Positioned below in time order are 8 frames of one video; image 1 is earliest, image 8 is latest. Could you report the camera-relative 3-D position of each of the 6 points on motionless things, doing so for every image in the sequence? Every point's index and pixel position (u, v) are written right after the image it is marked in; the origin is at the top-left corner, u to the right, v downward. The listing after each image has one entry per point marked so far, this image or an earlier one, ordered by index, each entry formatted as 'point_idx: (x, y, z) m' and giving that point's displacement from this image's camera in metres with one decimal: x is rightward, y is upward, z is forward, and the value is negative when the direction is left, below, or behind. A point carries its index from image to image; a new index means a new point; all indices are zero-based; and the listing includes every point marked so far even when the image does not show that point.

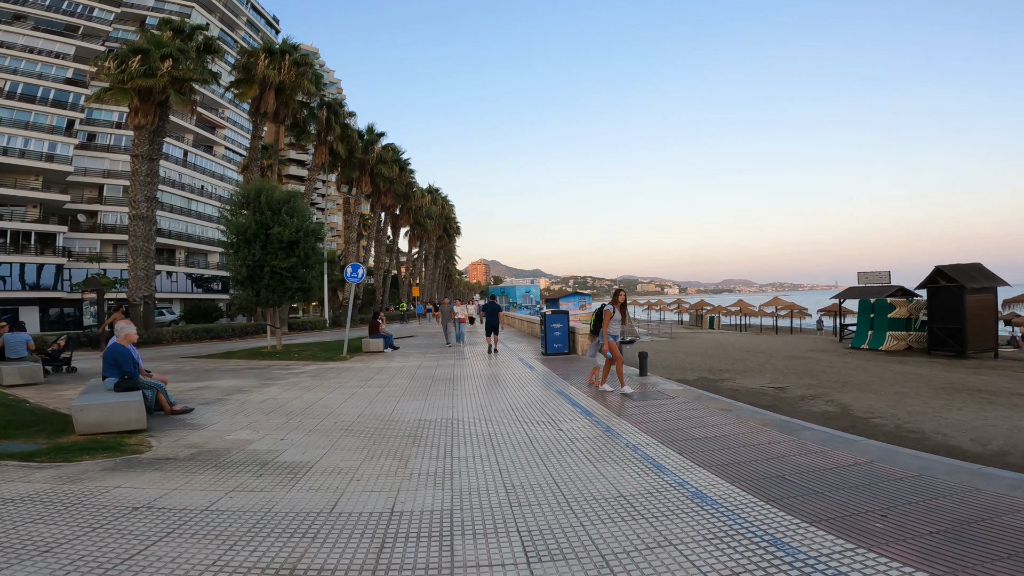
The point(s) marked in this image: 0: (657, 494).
0: (+1.2, -1.7, +4.5) m
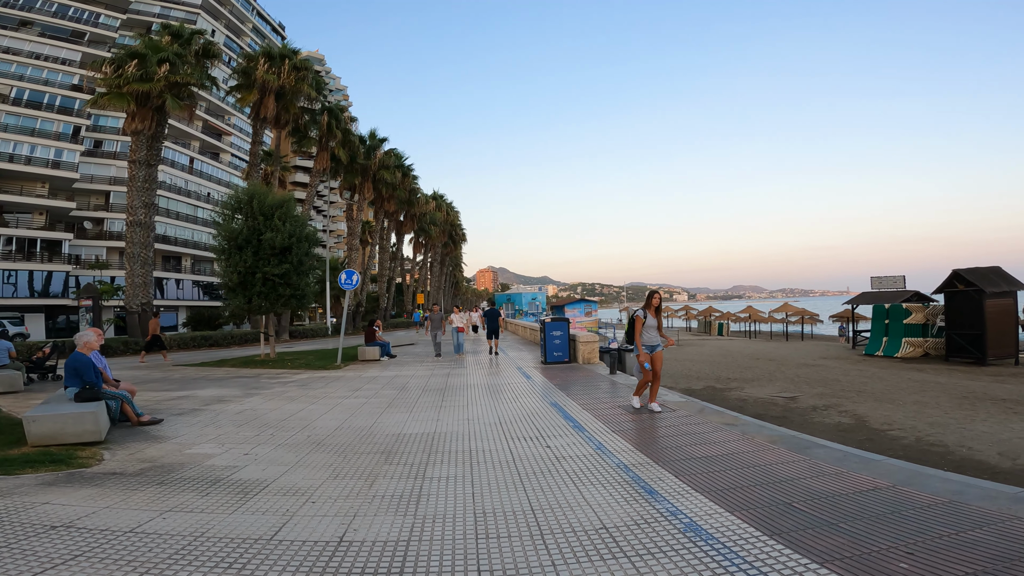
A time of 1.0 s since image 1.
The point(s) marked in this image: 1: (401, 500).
0: (+0.9, -1.7, +3.9) m
1: (-1.0, -1.8, +4.7) m
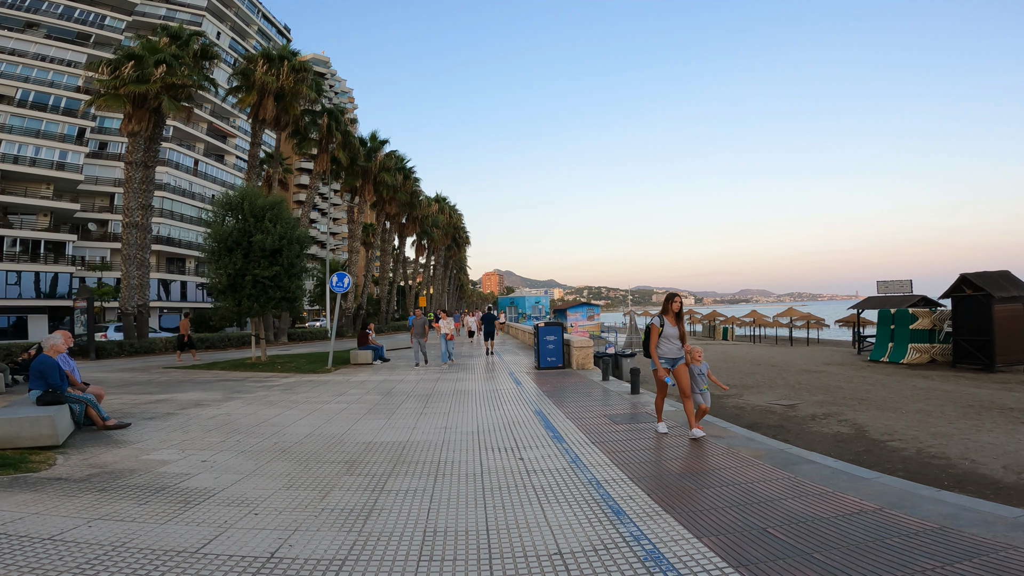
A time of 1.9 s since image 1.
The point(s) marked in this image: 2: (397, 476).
0: (+0.6, -1.7, +3.6) m
1: (-1.3, -1.8, +4.4) m
2: (-1.2, -1.9, +5.5) m
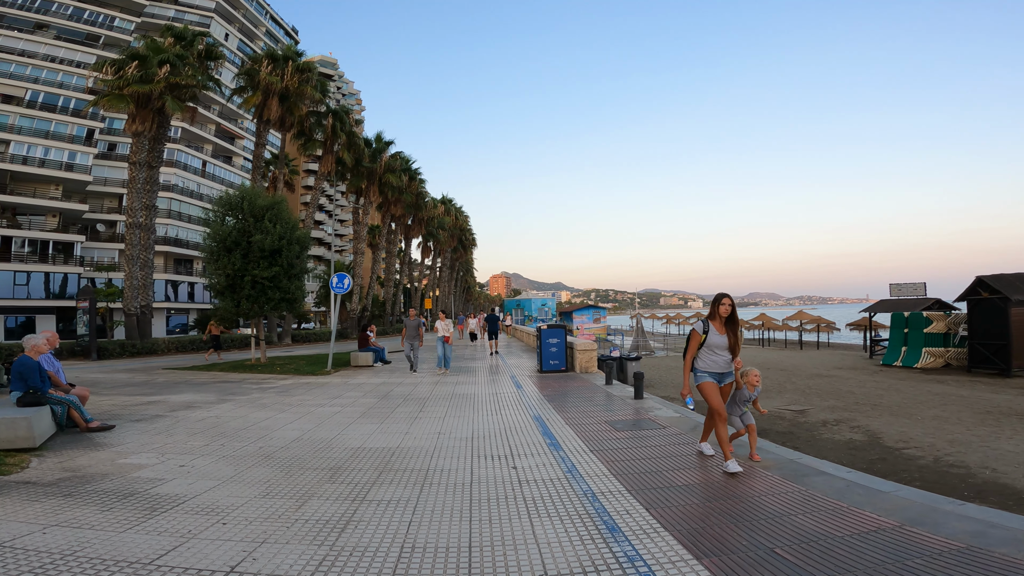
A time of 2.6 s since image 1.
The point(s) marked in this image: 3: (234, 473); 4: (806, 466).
0: (+0.5, -1.7, +3.2) m
1: (-1.4, -1.8, +4.1) m
2: (-1.2, -1.9, +5.2) m
3: (-2.8, -1.9, +5.5) m
4: (+3.0, -1.8, +5.7) m
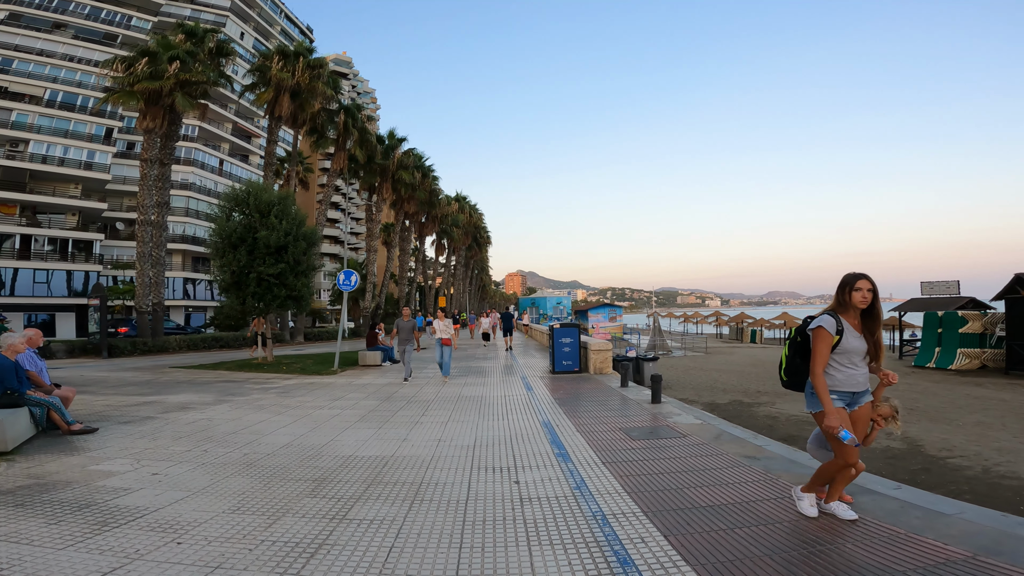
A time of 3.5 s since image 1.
0: (+0.4, -1.6, +2.7) m
1: (-1.4, -1.7, +3.6) m
2: (-1.2, -1.8, +4.6) m
3: (-2.8, -1.8, +5.0) m
4: (+3.1, -1.8, +5.0) m
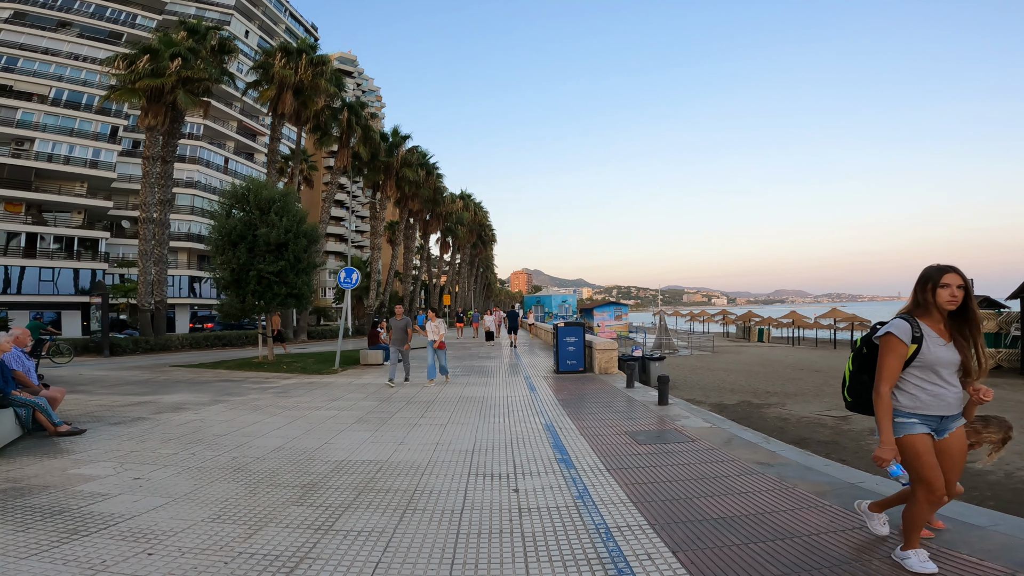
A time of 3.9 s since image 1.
0: (+0.4, -1.6, +2.4) m
1: (-1.5, -1.7, +3.3) m
2: (-1.2, -1.8, +4.4) m
3: (-2.8, -1.8, +4.8) m
4: (+3.1, -1.8, +4.7) m
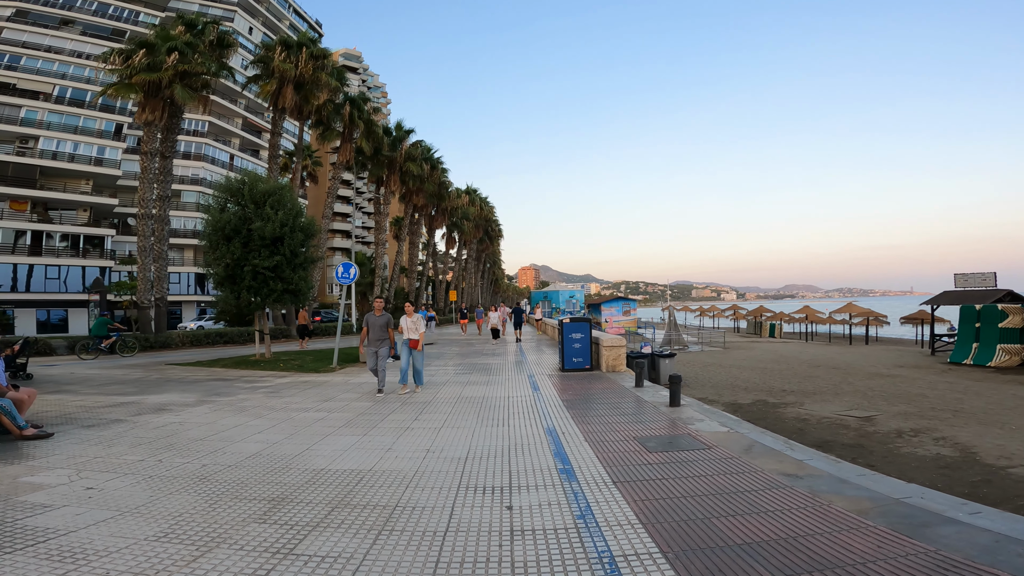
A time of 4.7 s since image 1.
0: (+0.3, -1.6, +1.8) m
1: (-1.5, -1.7, +2.8) m
2: (-1.3, -1.7, +3.8) m
3: (-2.9, -1.7, +4.3) m
4: (+3.0, -1.7, +4.1) m
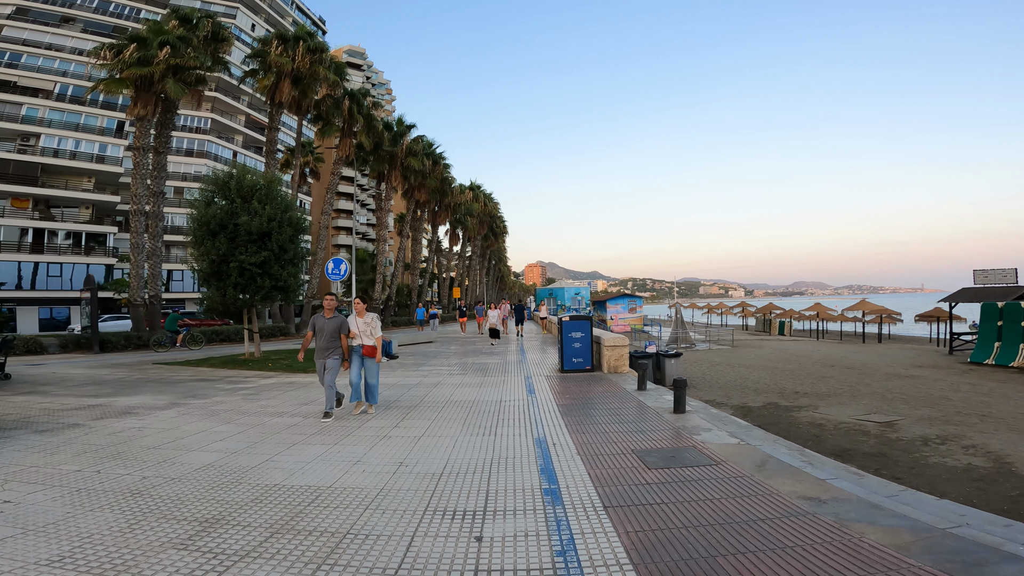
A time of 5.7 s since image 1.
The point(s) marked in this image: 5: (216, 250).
0: (+0.1, -1.5, +1.2) m
1: (-1.7, -1.6, +2.2) m
2: (-1.5, -1.7, +3.2) m
3: (-3.0, -1.7, +3.7) m
4: (+2.8, -1.6, +3.5) m
5: (-7.6, +1.0, +14.0) m
